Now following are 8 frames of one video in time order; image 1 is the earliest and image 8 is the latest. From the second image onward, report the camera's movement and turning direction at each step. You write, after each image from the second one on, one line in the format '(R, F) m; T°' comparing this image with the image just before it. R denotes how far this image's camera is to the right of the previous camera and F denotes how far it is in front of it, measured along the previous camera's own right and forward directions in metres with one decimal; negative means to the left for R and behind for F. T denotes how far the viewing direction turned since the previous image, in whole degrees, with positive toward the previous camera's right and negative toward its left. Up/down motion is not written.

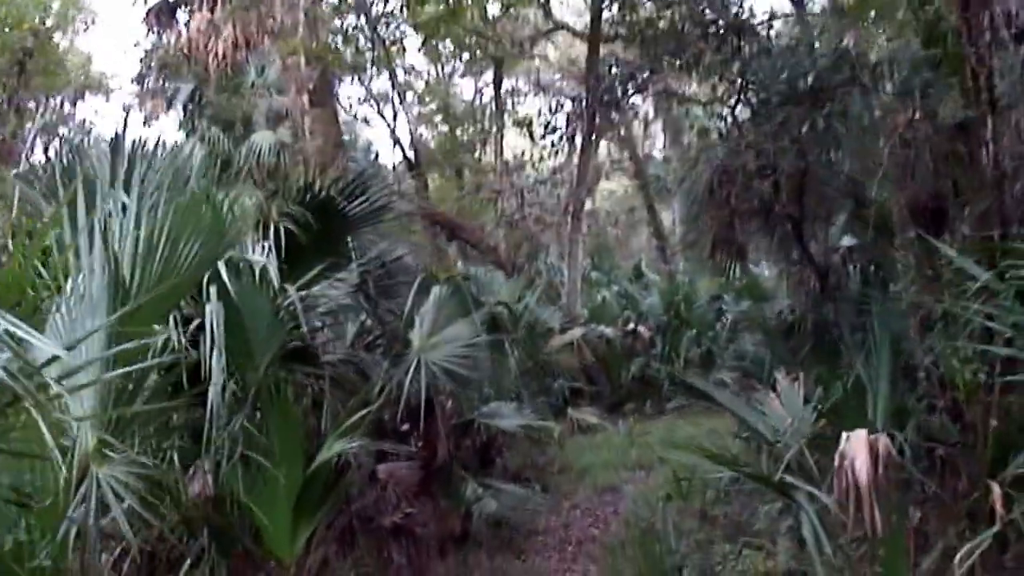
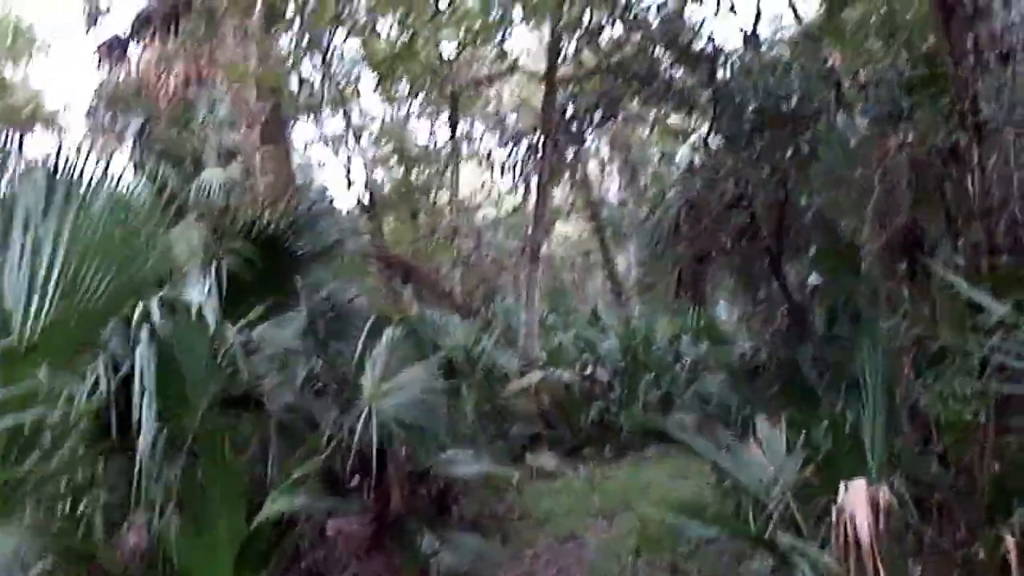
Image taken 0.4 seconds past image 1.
(0.0, +0.3) m; +1°
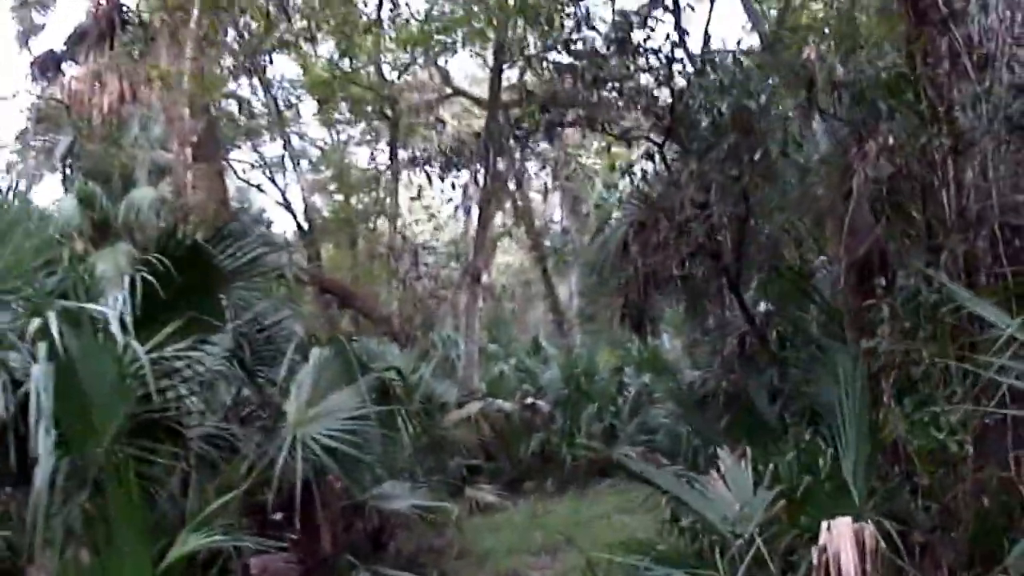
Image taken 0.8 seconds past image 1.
(0.0, +0.3) m; +2°
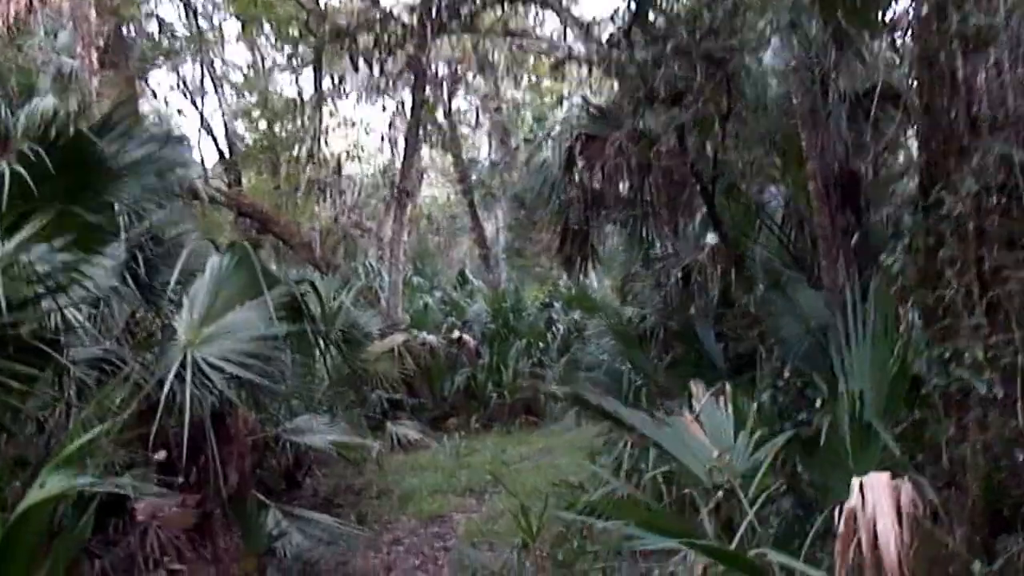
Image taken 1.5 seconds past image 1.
(0.0, +0.5) m; +2°
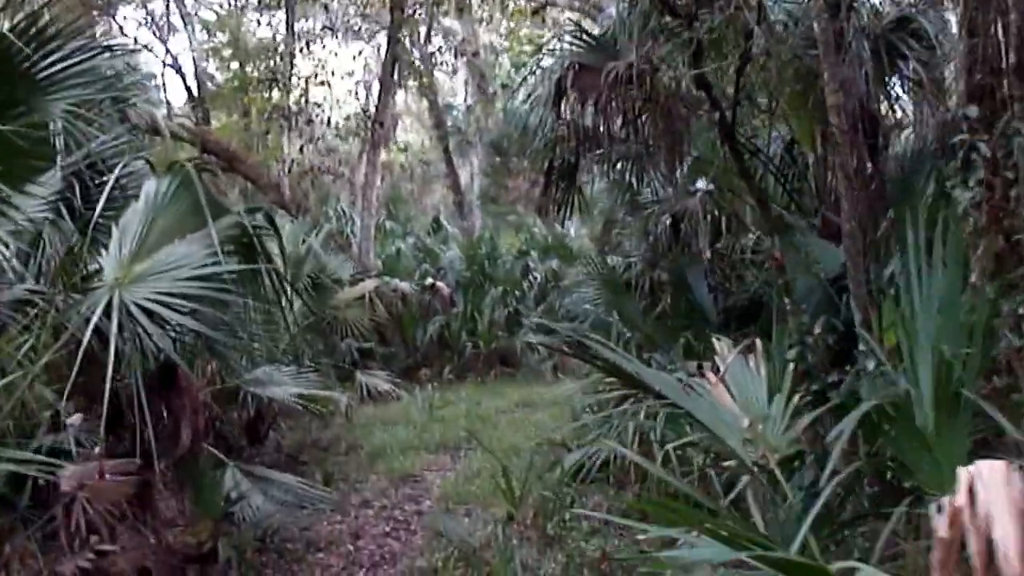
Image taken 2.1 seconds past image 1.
(0.0, +0.4) m; +1°
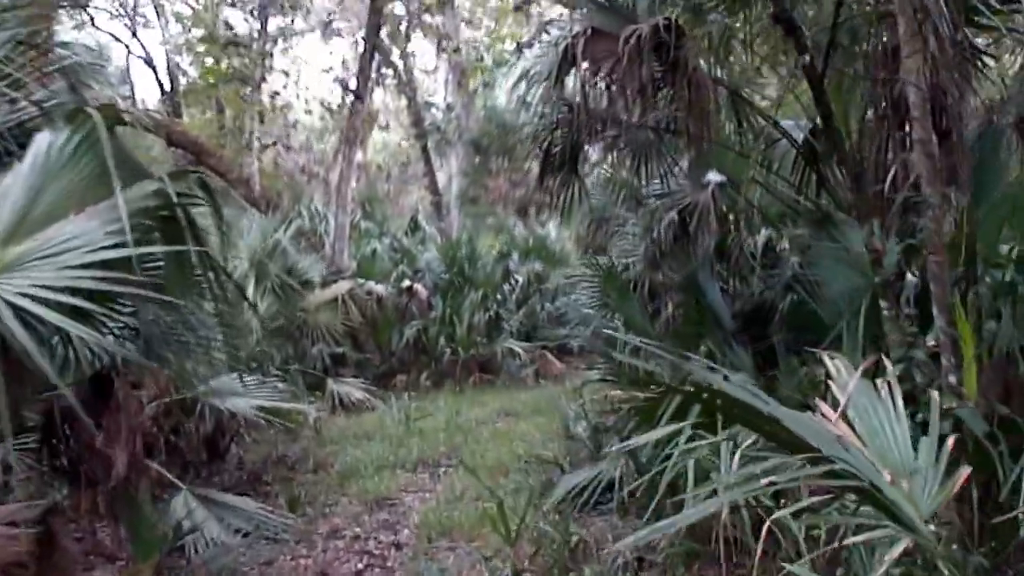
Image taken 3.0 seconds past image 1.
(0.0, +0.6) m; +1°
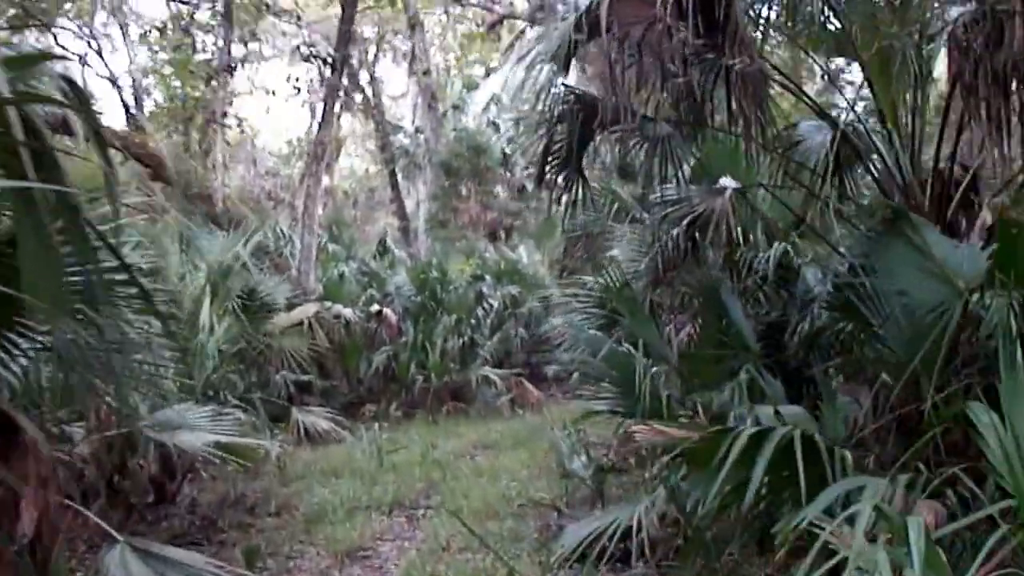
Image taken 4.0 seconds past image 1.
(-0.1, +0.6) m; +1°
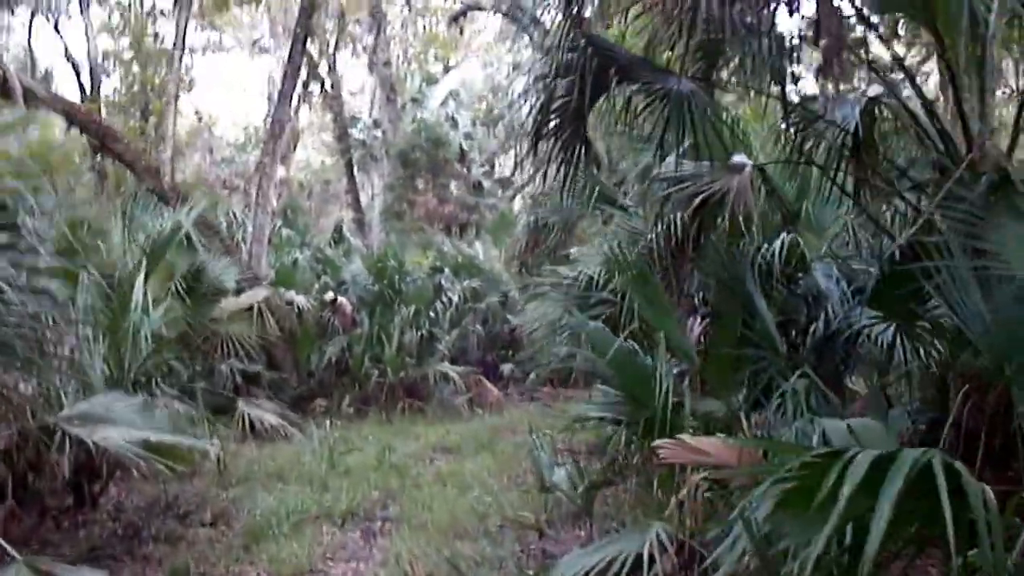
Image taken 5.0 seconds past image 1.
(-0.1, +0.6) m; +2°
